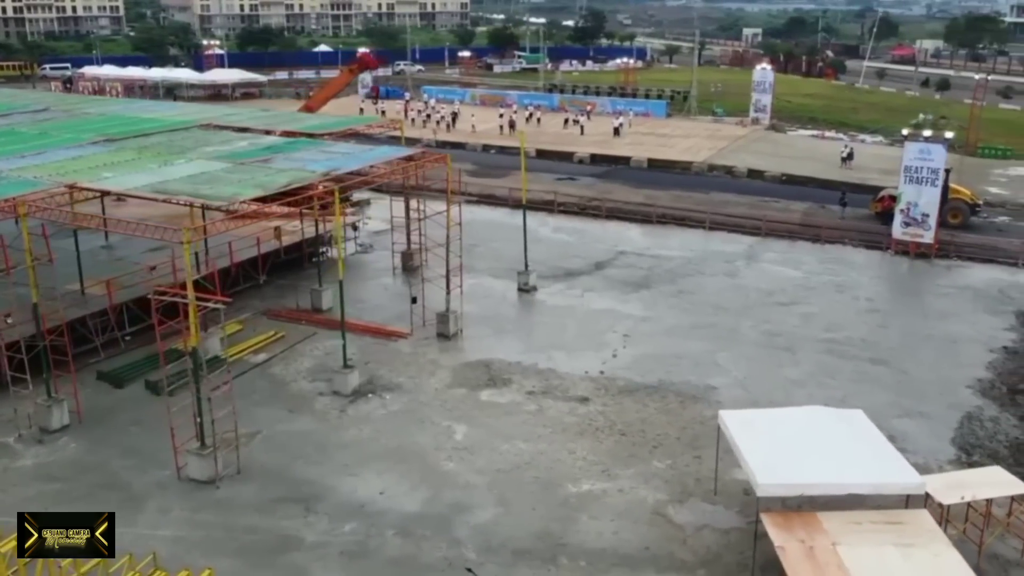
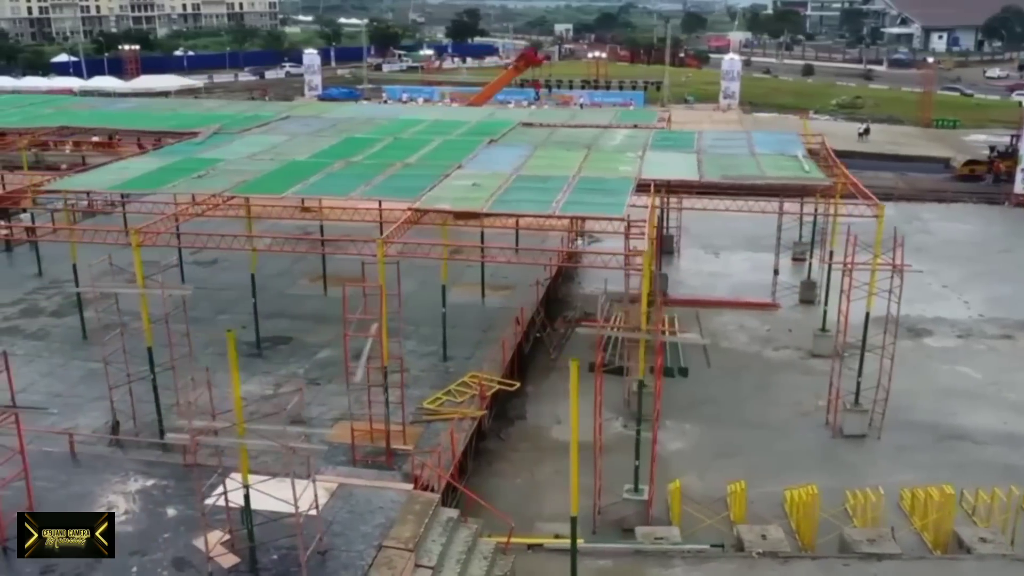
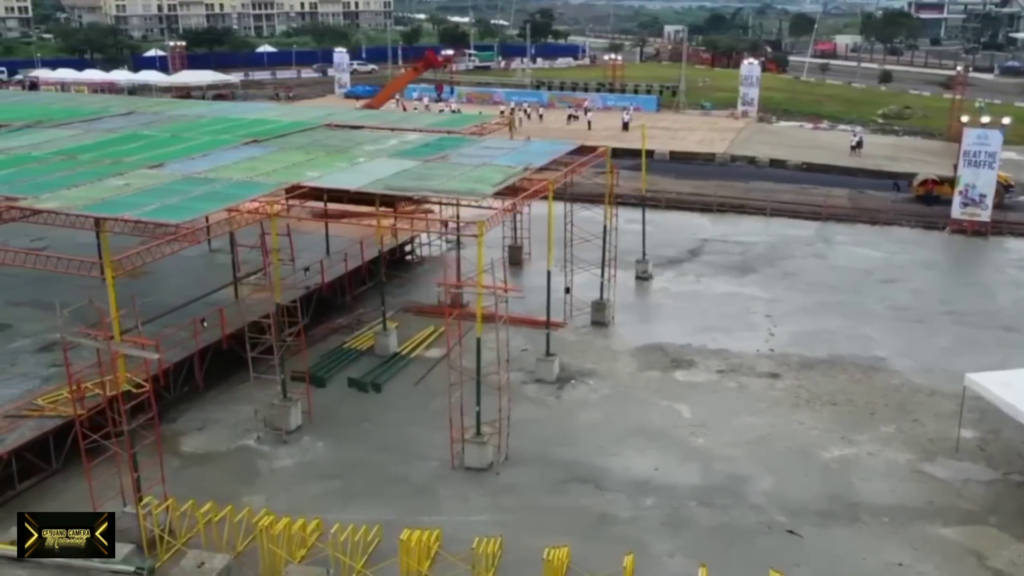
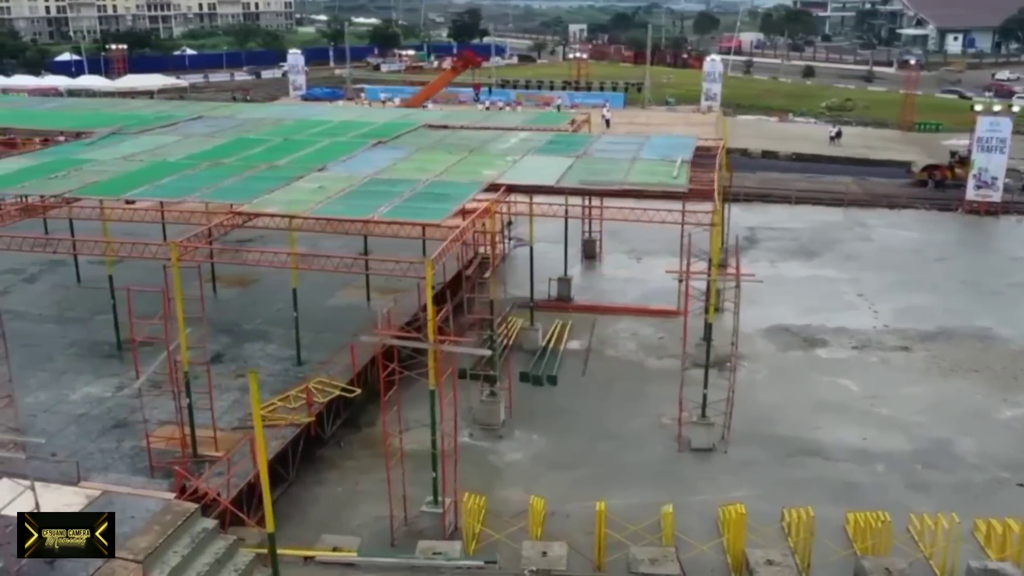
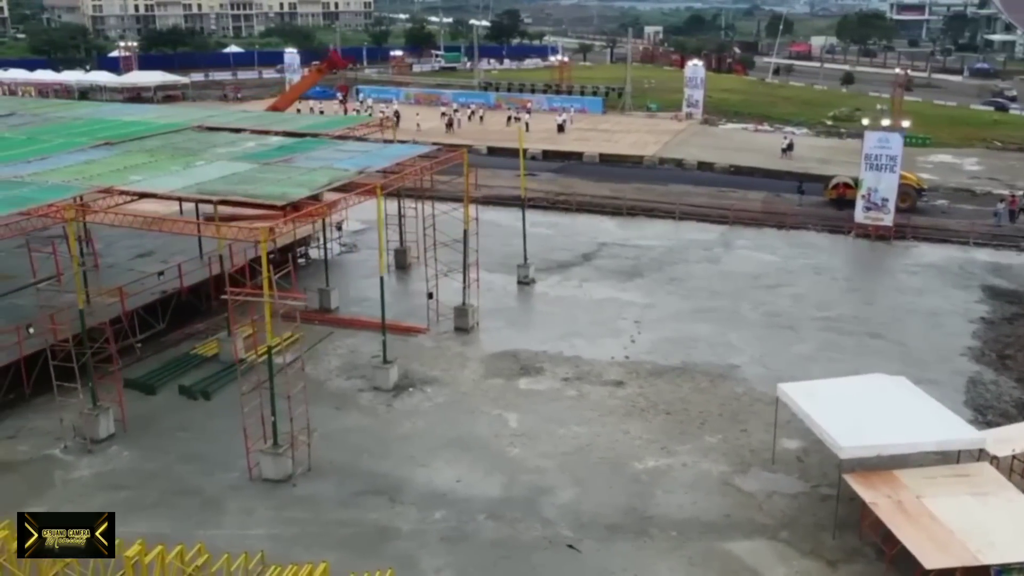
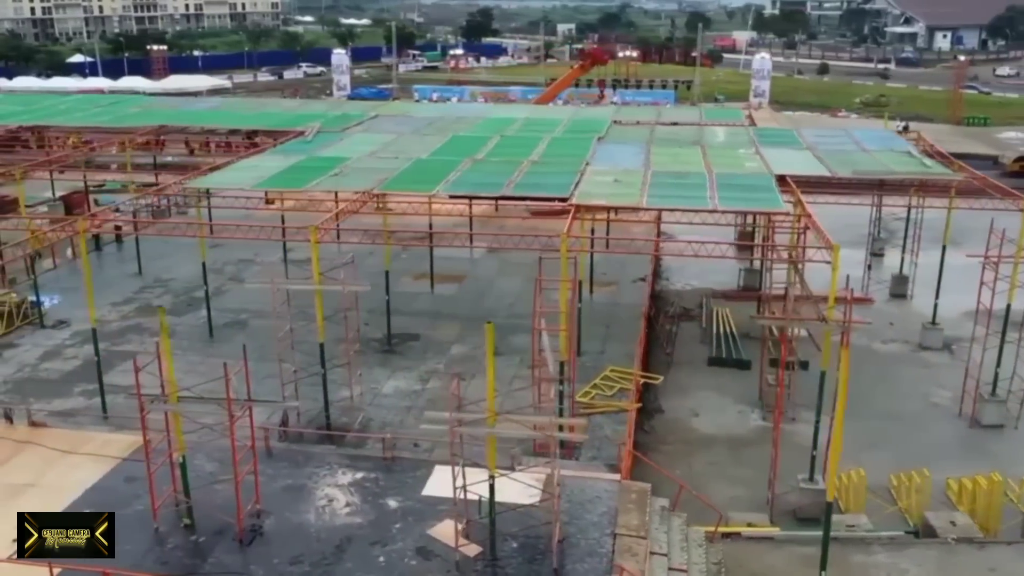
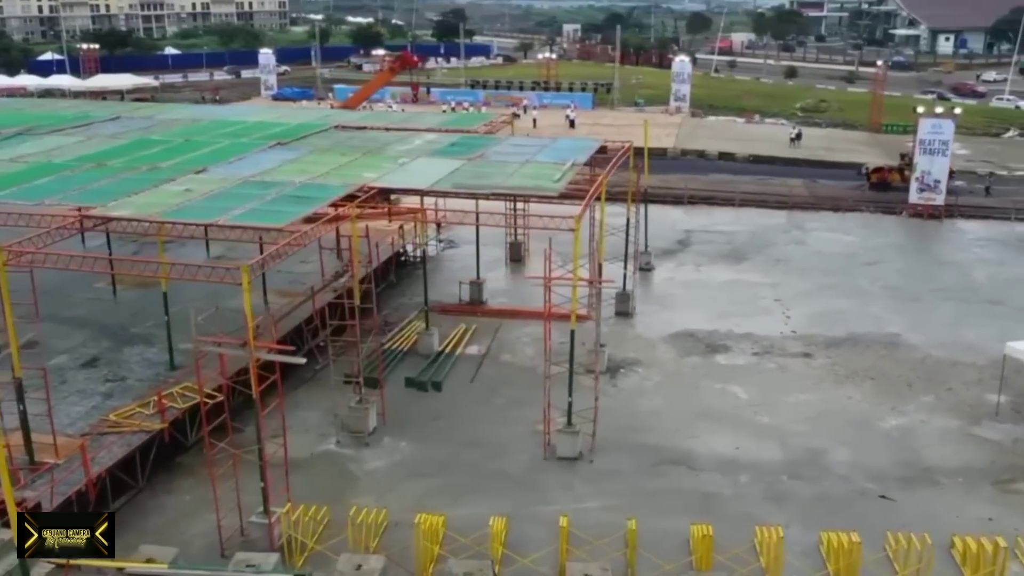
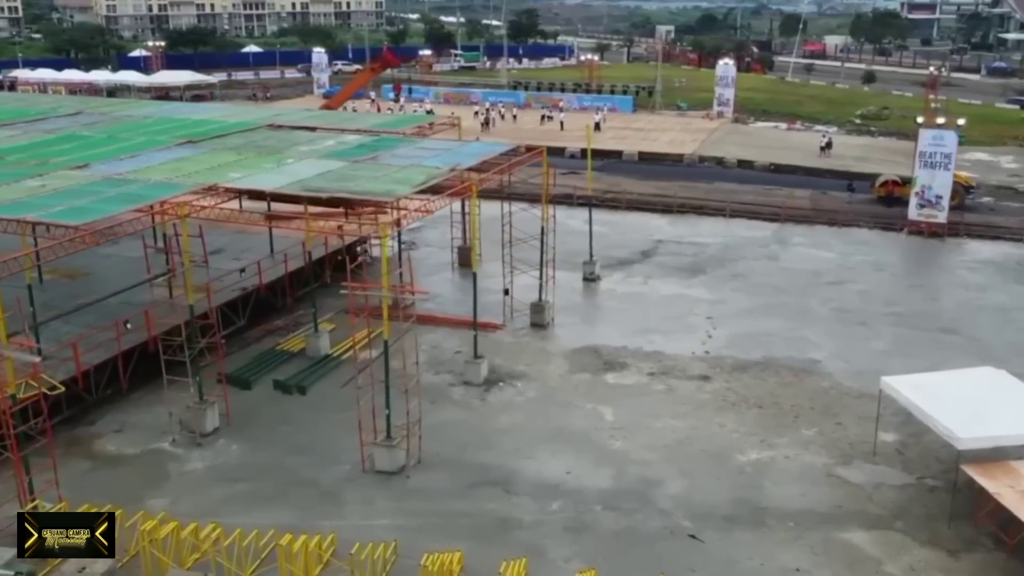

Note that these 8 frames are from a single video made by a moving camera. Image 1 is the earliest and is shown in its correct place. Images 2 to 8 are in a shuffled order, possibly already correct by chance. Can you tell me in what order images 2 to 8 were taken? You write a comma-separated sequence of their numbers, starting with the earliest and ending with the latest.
5, 8, 3, 7, 4, 2, 6
